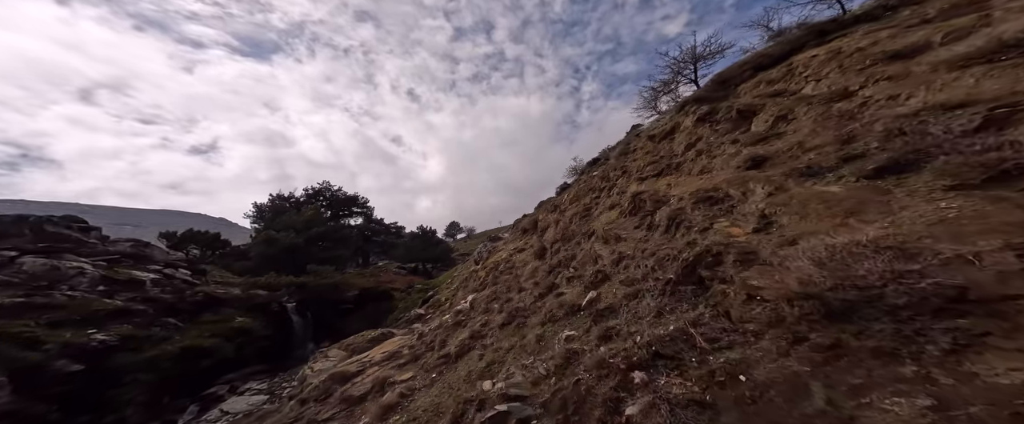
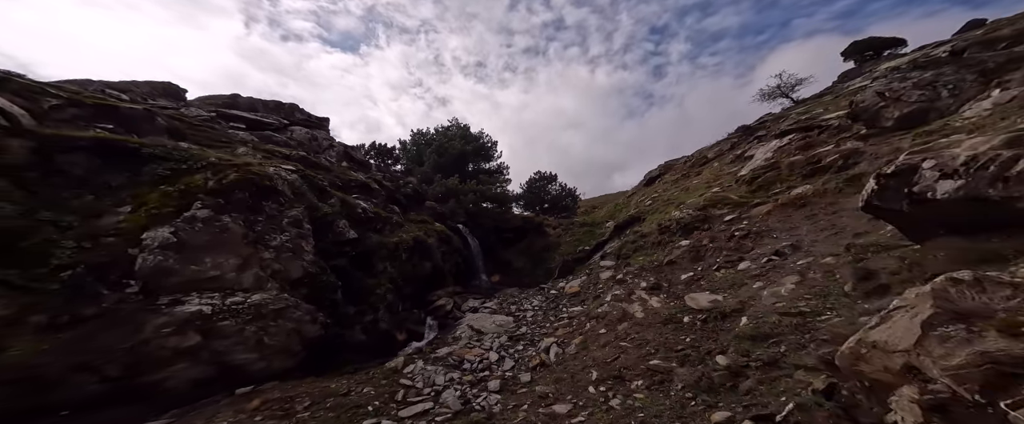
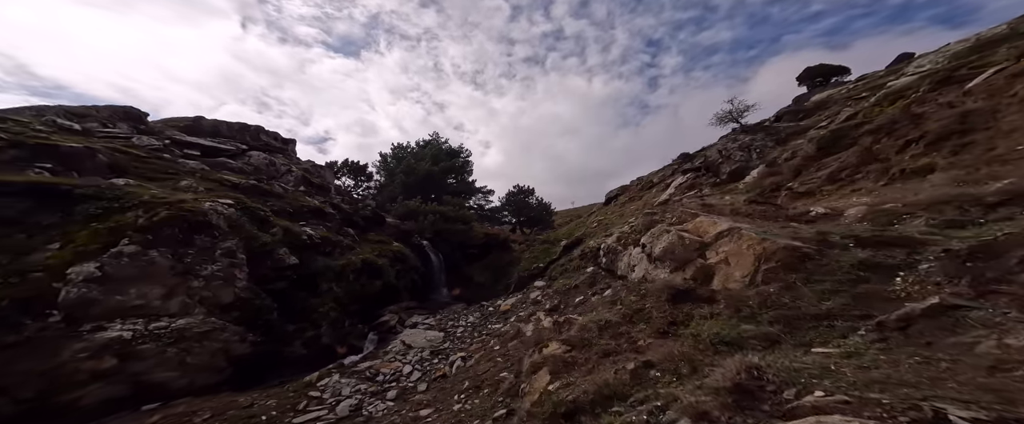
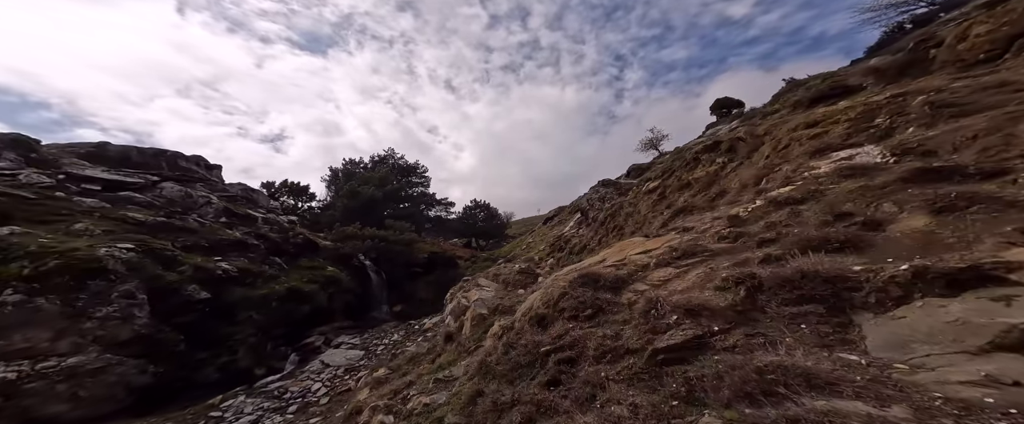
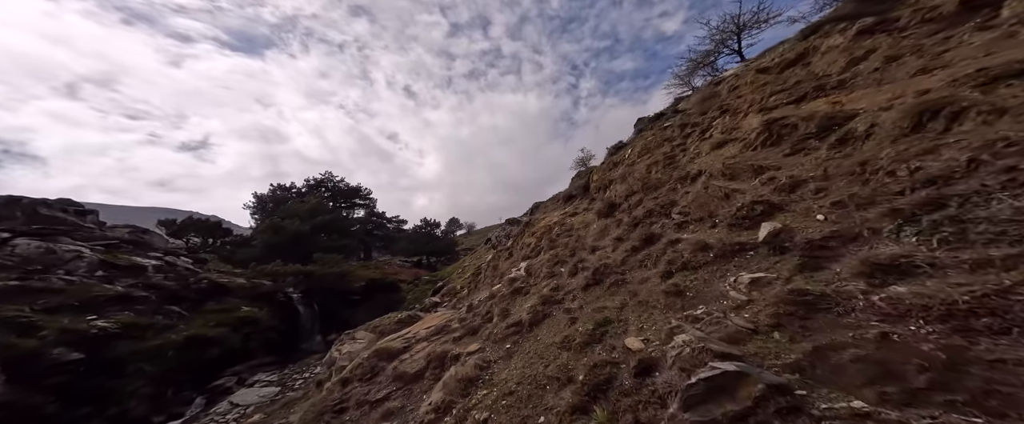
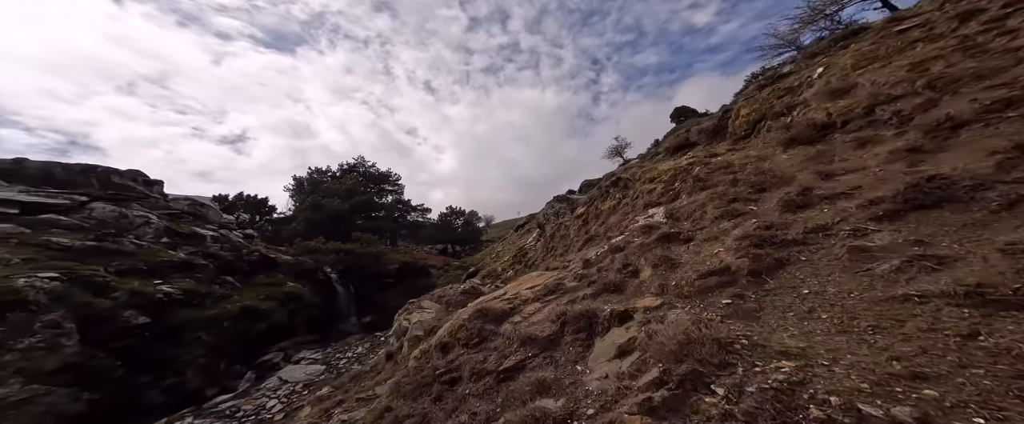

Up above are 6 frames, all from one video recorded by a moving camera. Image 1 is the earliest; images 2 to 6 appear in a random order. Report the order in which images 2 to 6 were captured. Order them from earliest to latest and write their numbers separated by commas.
5, 6, 4, 3, 2
